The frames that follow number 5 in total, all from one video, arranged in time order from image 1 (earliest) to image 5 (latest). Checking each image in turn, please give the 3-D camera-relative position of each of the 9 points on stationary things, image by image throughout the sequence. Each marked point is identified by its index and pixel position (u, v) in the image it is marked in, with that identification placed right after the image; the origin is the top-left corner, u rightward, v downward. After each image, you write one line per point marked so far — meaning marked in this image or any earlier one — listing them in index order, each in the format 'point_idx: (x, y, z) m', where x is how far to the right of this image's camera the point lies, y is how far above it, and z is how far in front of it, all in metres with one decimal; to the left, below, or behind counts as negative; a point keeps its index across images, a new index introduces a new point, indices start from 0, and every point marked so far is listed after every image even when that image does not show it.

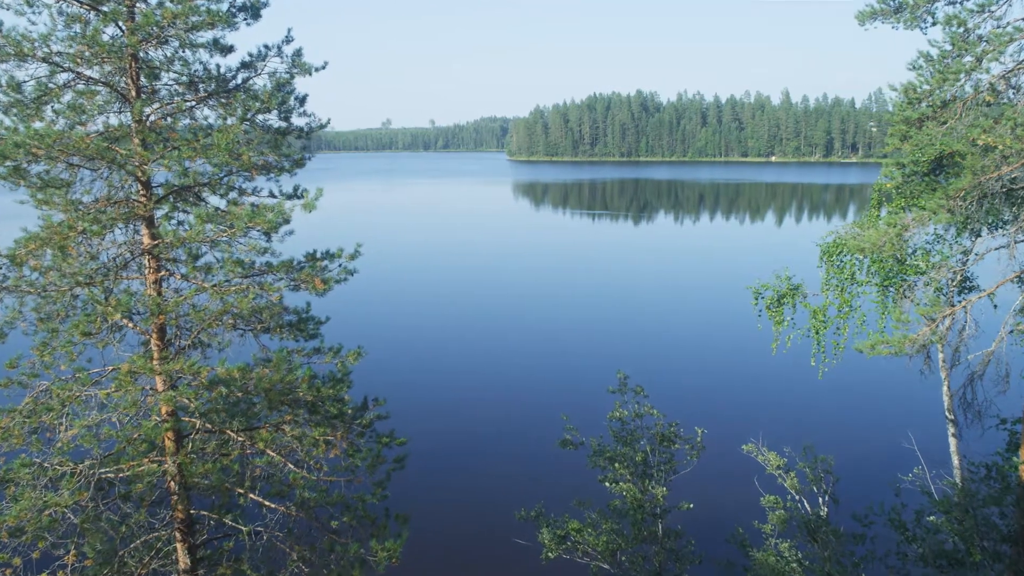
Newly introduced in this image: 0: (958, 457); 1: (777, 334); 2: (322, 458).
0: (+6.6, -2.5, +9.6) m
1: (+4.6, -0.8, +11.3) m
2: (-2.0, -1.8, +6.7) m
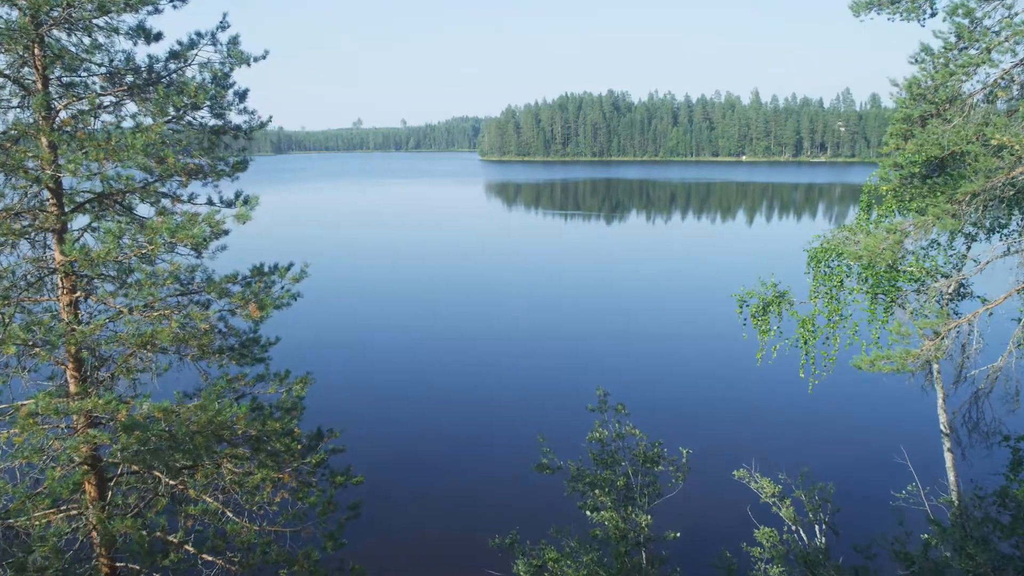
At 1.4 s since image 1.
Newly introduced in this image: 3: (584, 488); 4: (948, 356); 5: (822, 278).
0: (+6.2, -2.6, +9.2) m
1: (+4.1, -0.9, +10.7) m
2: (-2.2, -1.9, +5.9) m
3: (+1.0, -2.6, +8.5) m
4: (+4.6, -0.7, +6.9) m
5: (+4.7, +0.1, +9.9) m
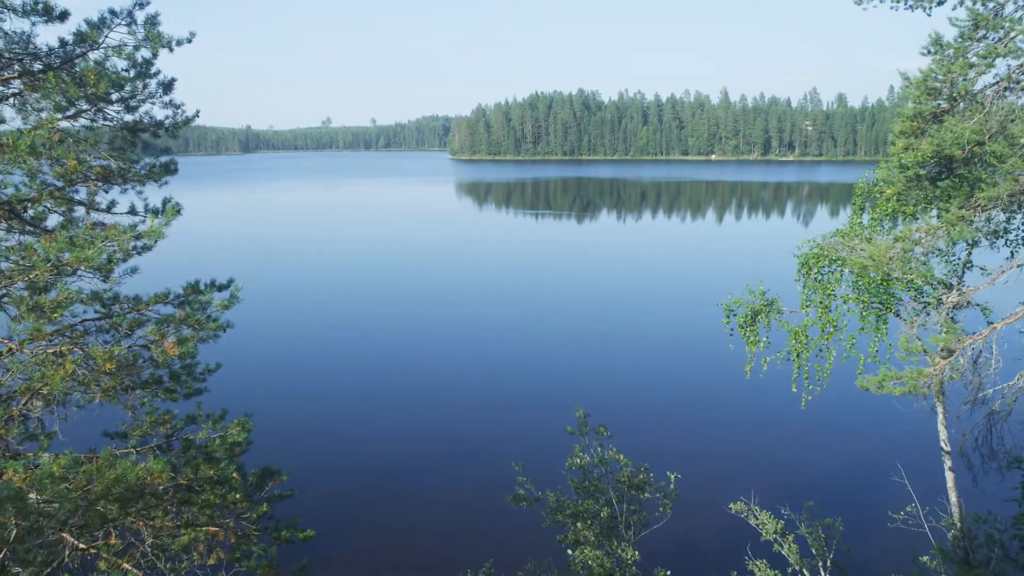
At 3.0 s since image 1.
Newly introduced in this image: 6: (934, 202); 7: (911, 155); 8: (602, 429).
0: (+5.9, -2.7, +8.6) m
1: (+3.7, -1.0, +10.1) m
2: (-2.4, -2.1, +5.0) m
3: (+0.6, -2.8, +7.8) m
4: (+4.3, -0.8, +6.3) m
5: (+4.3, 0.0, +9.3) m
6: (+5.0, +1.0, +7.9) m
7: (+4.4, +1.5, +7.3) m
8: (+1.1, -1.7, +8.1) m
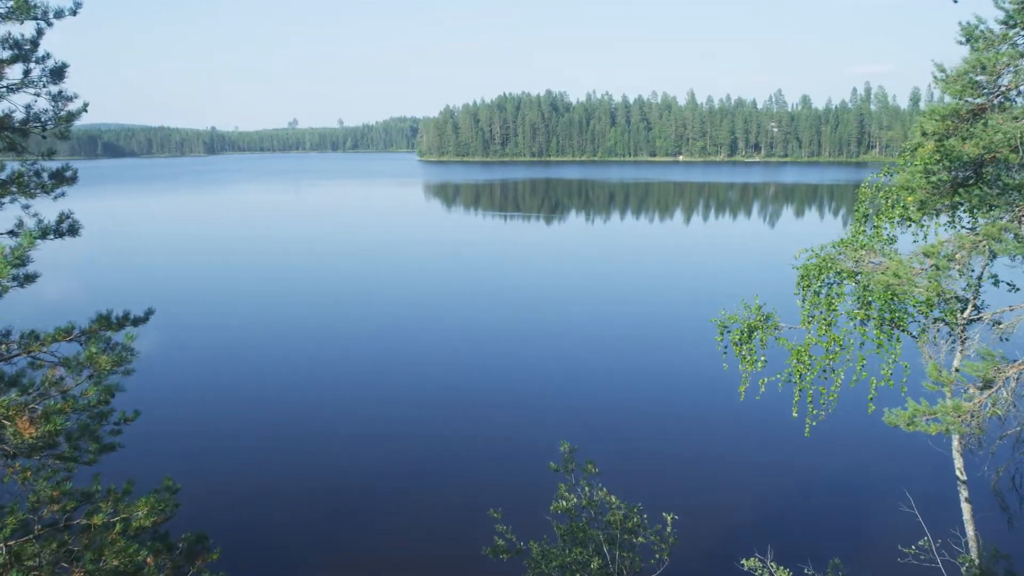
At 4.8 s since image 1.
0: (+5.6, -2.9, +8.0) m
1: (+3.3, -1.2, +9.4) m
2: (-2.5, -2.4, +4.0) m
3: (+0.4, -3.0, +6.9) m
4: (+4.2, -1.0, +5.5) m
5: (+4.0, -0.2, +8.5) m
6: (+4.8, +0.9, +7.1) m
7: (+4.2, +1.3, +6.5) m
8: (+0.9, -2.0, +7.2) m
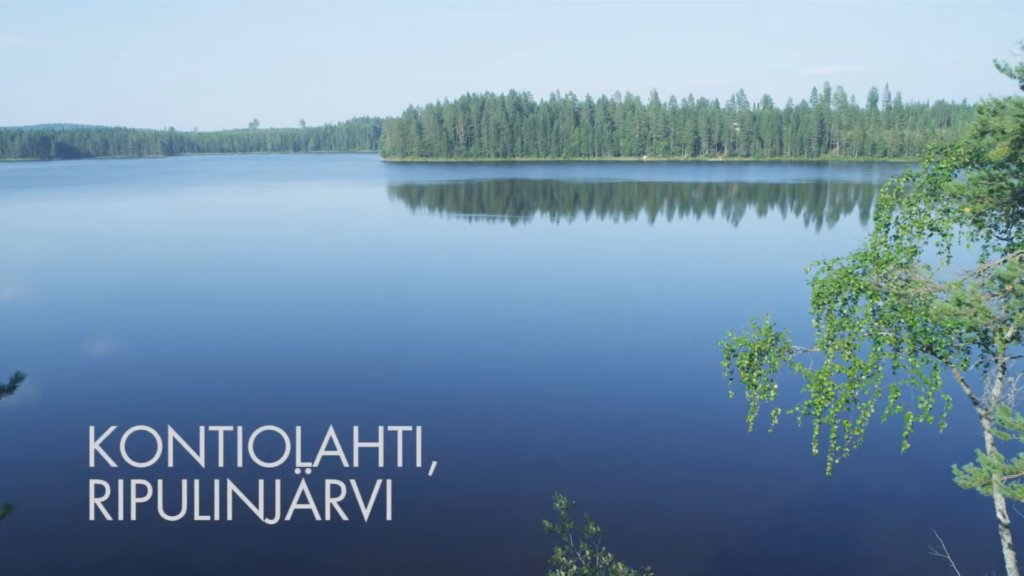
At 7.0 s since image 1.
0: (+5.5, -3.1, +7.1) m
1: (+3.1, -1.5, +8.4) m
2: (-2.5, -2.7, +2.7) m
3: (+0.3, -3.3, +5.8) m
4: (+4.1, -1.2, +4.6) m
5: (+3.7, -0.4, +7.6) m
6: (+4.6, +0.7, +6.3) m
7: (+4.1, +1.1, +5.6) m
8: (+0.7, -2.2, +6.1) m
